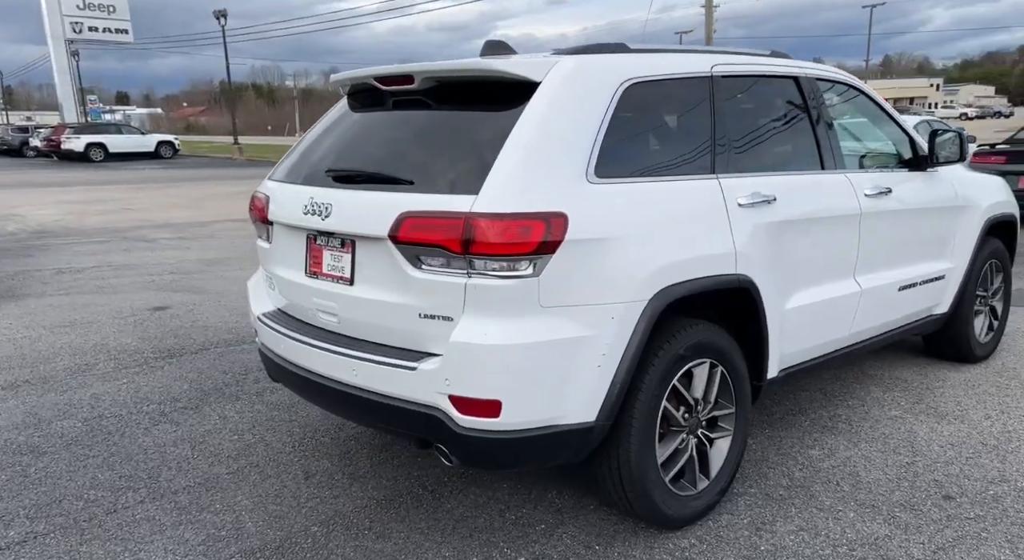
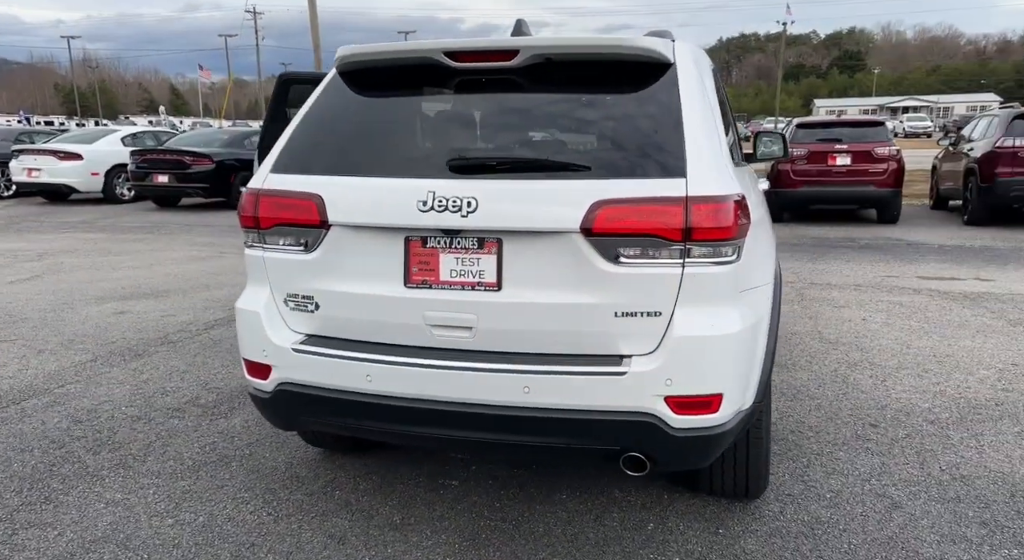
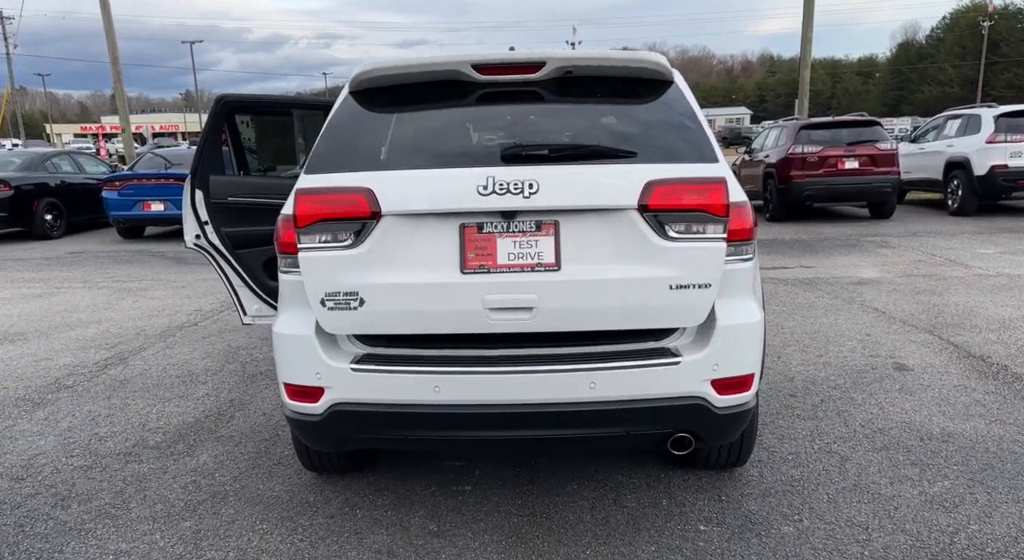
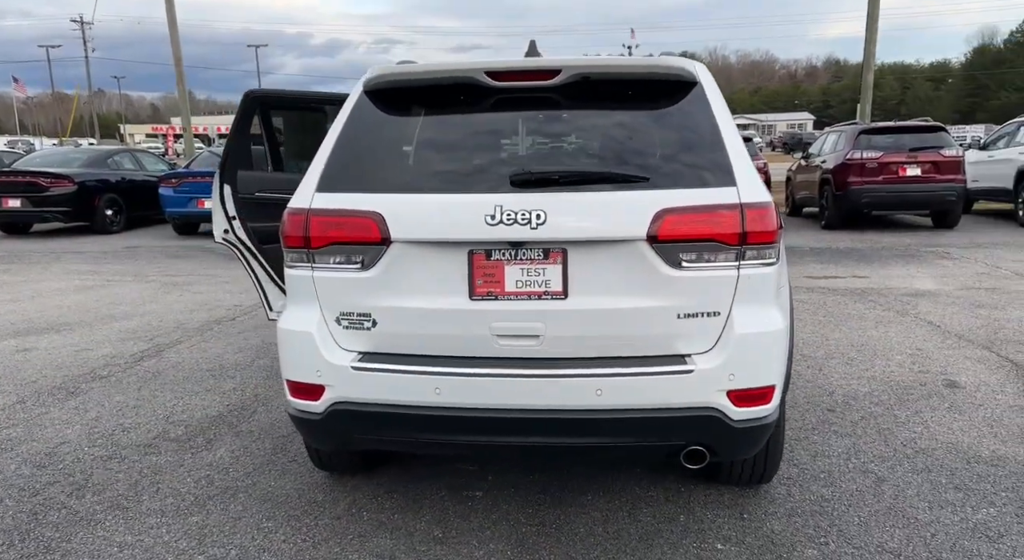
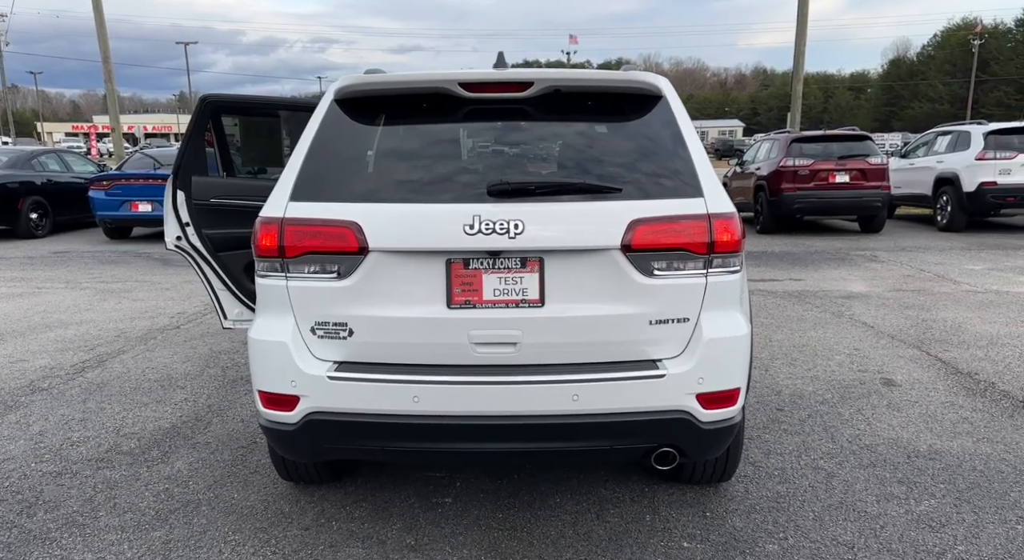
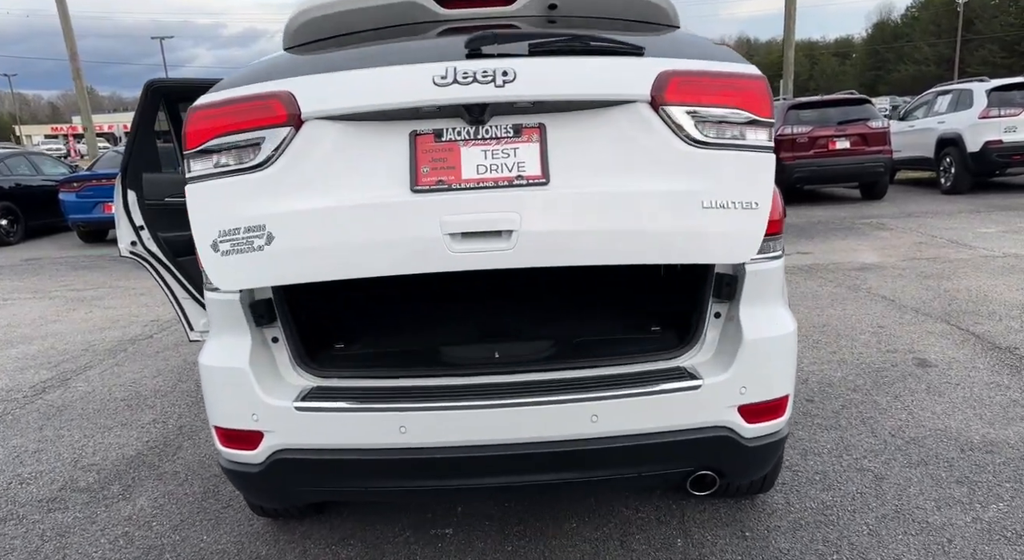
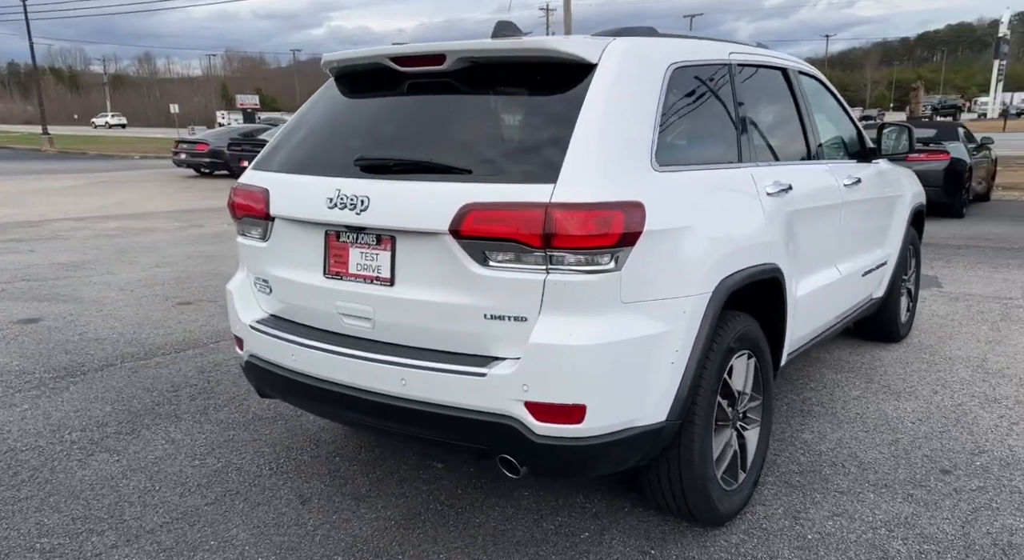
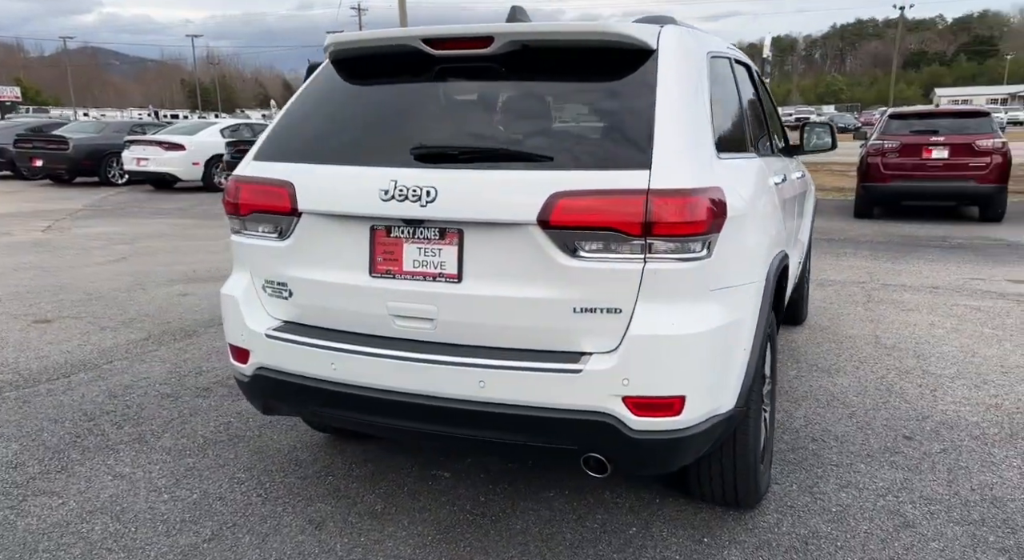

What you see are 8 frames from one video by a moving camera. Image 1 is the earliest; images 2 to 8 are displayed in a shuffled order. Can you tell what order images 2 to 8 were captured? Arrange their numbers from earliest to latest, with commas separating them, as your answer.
7, 8, 2, 4, 5, 3, 6
